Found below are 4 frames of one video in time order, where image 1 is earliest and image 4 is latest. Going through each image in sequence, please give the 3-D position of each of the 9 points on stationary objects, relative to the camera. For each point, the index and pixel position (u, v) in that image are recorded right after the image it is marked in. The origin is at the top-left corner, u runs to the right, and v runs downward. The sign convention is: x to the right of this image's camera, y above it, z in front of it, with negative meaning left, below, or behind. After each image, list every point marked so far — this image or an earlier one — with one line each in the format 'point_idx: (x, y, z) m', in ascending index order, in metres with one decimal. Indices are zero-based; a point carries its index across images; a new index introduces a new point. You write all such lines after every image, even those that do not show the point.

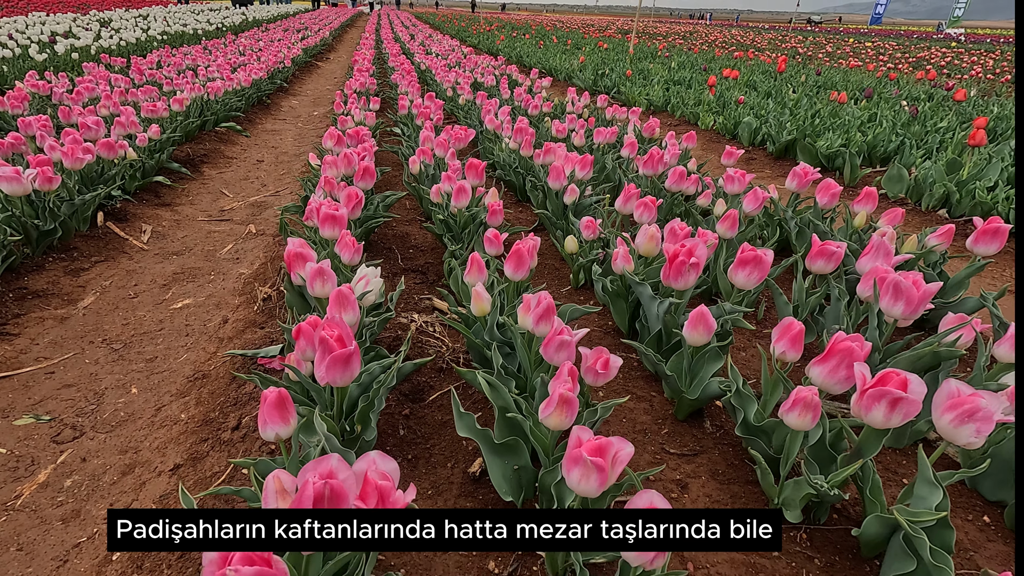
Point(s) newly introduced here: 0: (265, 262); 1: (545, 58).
0: (-1.7, +0.2, +3.6) m
1: (+0.8, +6.0, +14.2) m
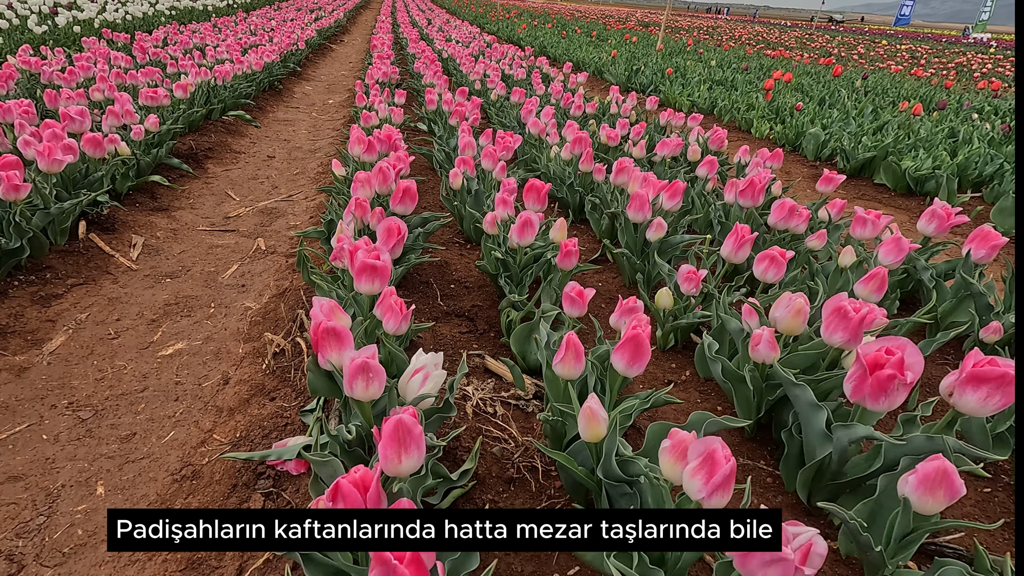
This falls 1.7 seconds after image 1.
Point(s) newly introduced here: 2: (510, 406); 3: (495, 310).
0: (-1.3, 0.0, +3.0) m
1: (+1.5, +5.9, +13.4) m
2: (0.0, -0.5, +2.2) m
3: (-0.1, -0.1, +2.9) m
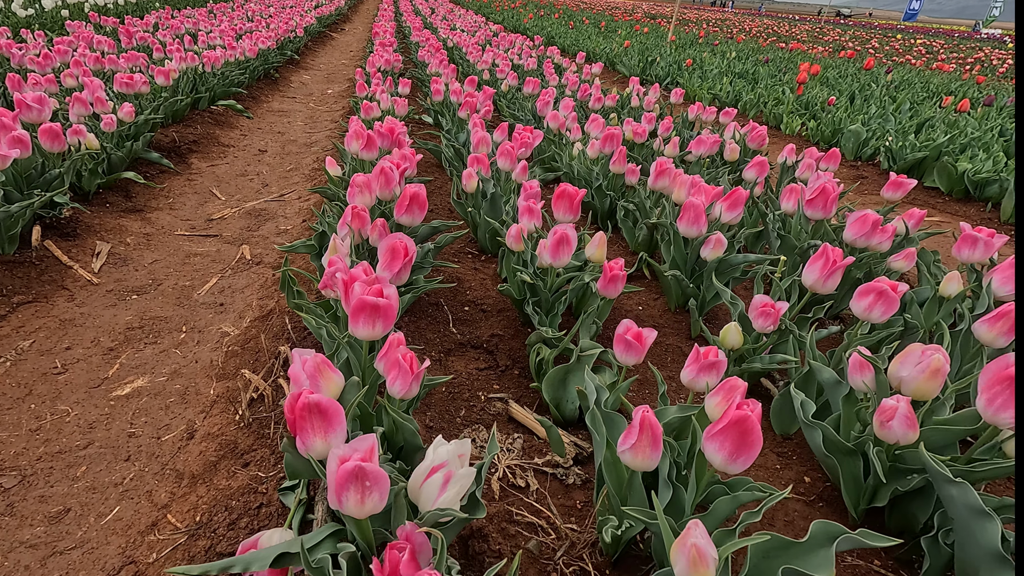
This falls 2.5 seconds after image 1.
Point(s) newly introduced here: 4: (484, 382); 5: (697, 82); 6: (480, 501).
0: (-1.2, -0.1, +2.5) m
1: (+1.6, +5.9, +12.9) m
2: (+0.1, -0.6, +1.8) m
3: (0.0, -0.2, +2.4) m
4: (-0.1, -0.4, +2.2) m
5: (+2.9, +3.2, +8.4) m
6: (-0.1, -0.5, +1.3) m
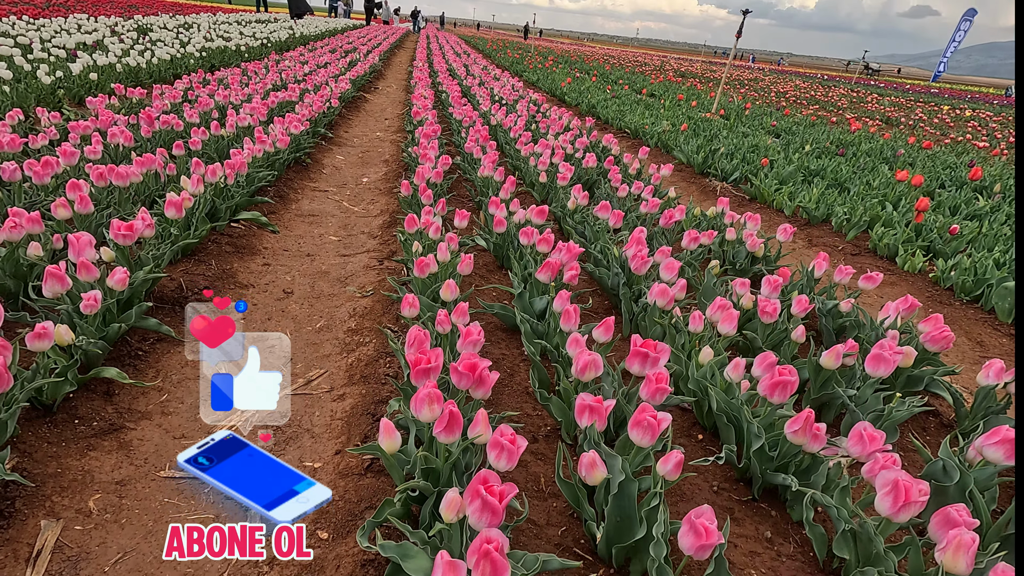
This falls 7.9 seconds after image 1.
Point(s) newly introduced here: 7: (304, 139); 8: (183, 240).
0: (-0.7, -1.4, +1.5) m
1: (+2.6, +3.8, +12.1) m
2: (+0.6, -1.9, +0.7) m
3: (+0.5, -1.5, +1.3) m
4: (+0.4, -1.6, +1.1) m
5: (+3.7, +1.4, +7.4) m
6: (+0.4, -1.7, +0.2) m
7: (-3.0, +2.2, +7.9) m
8: (-2.5, +0.4, +4.0) m
